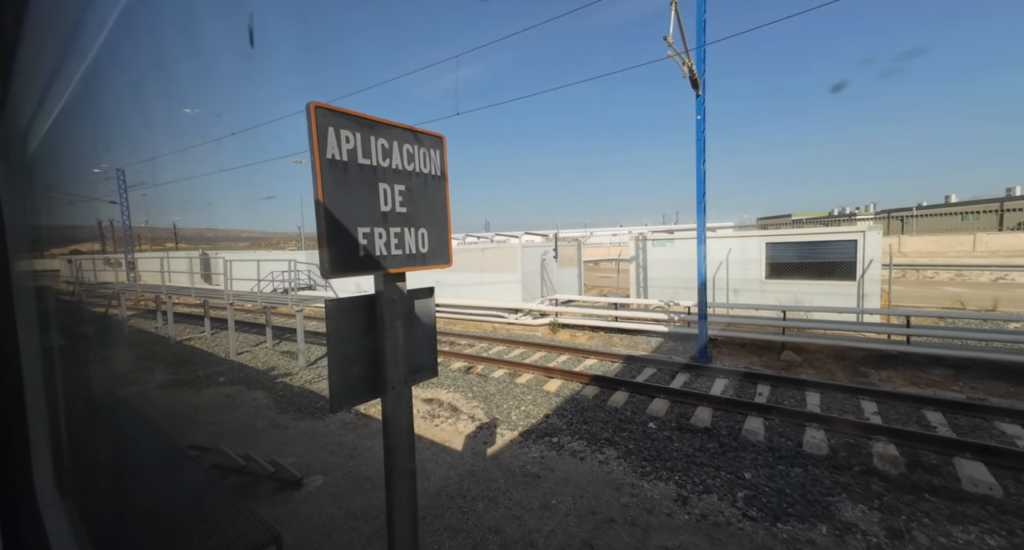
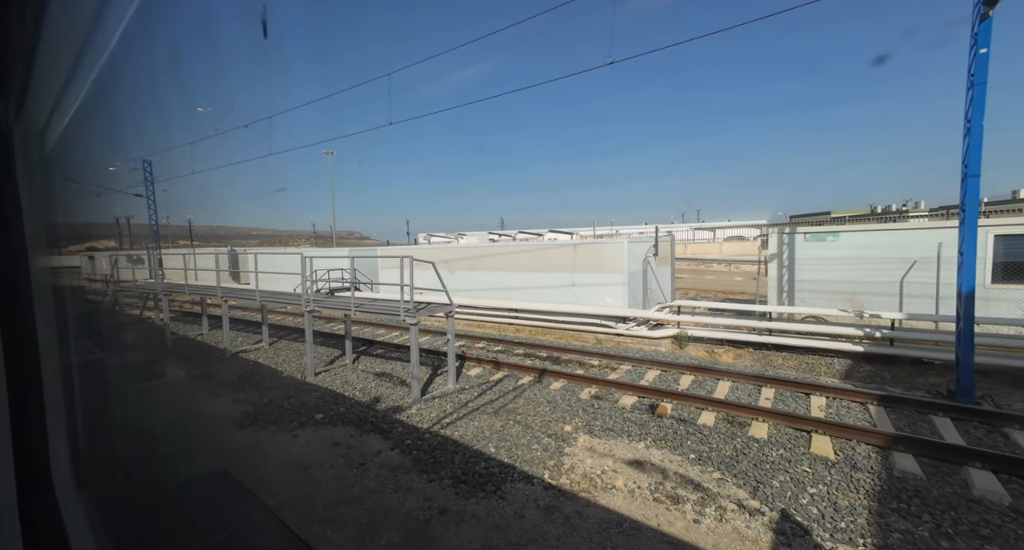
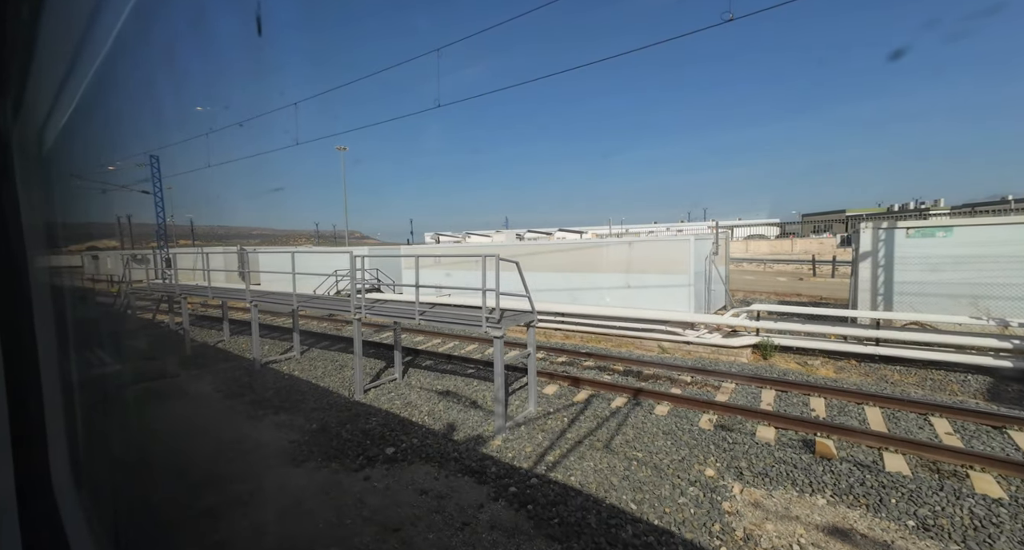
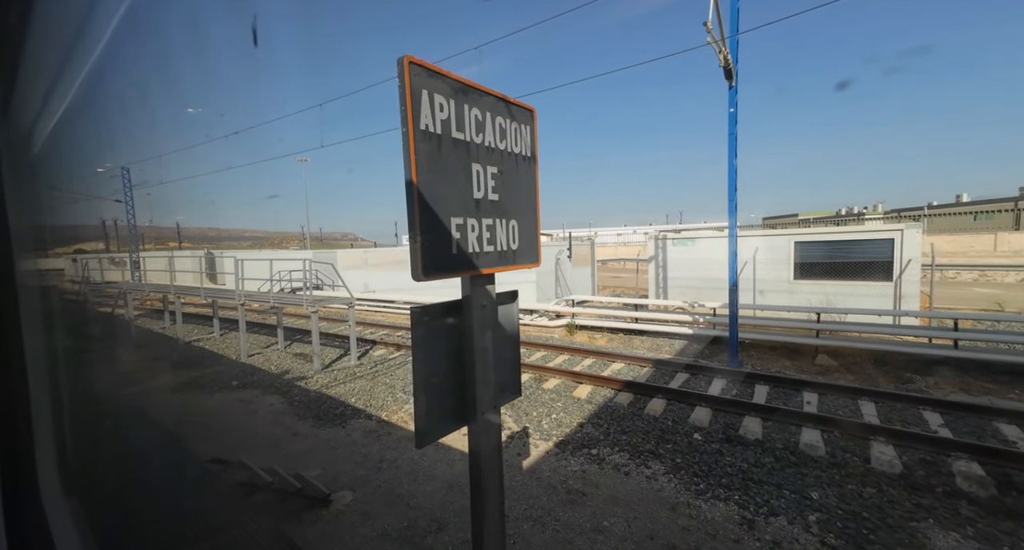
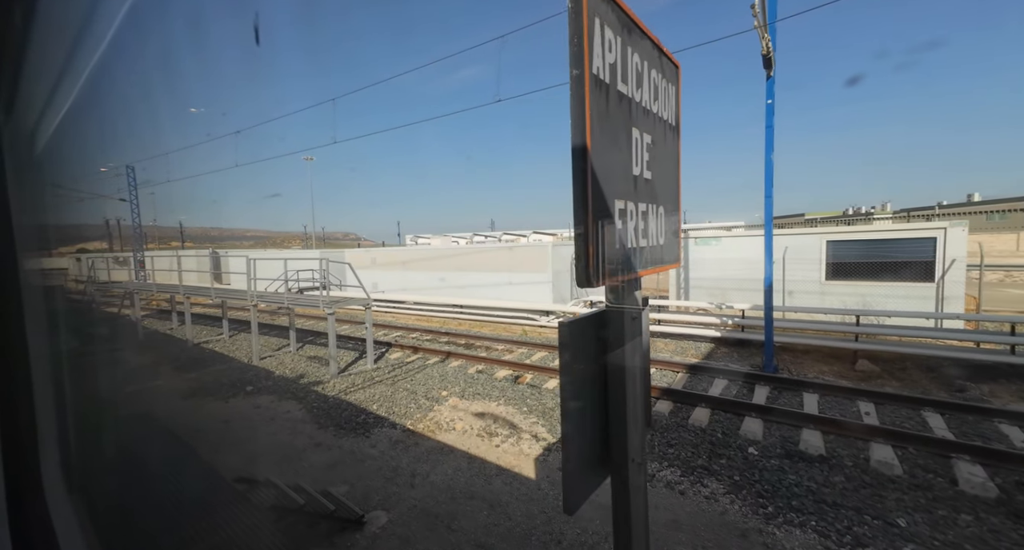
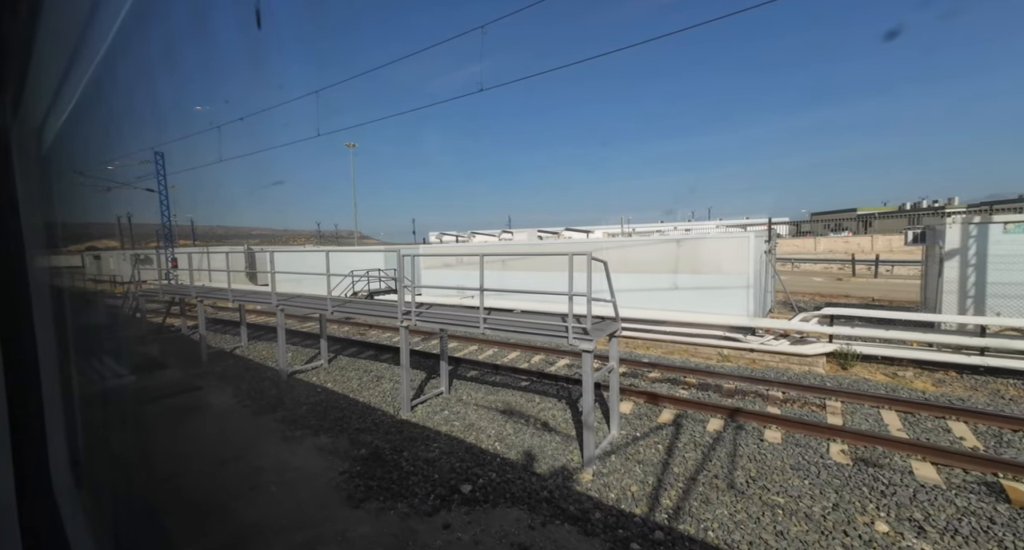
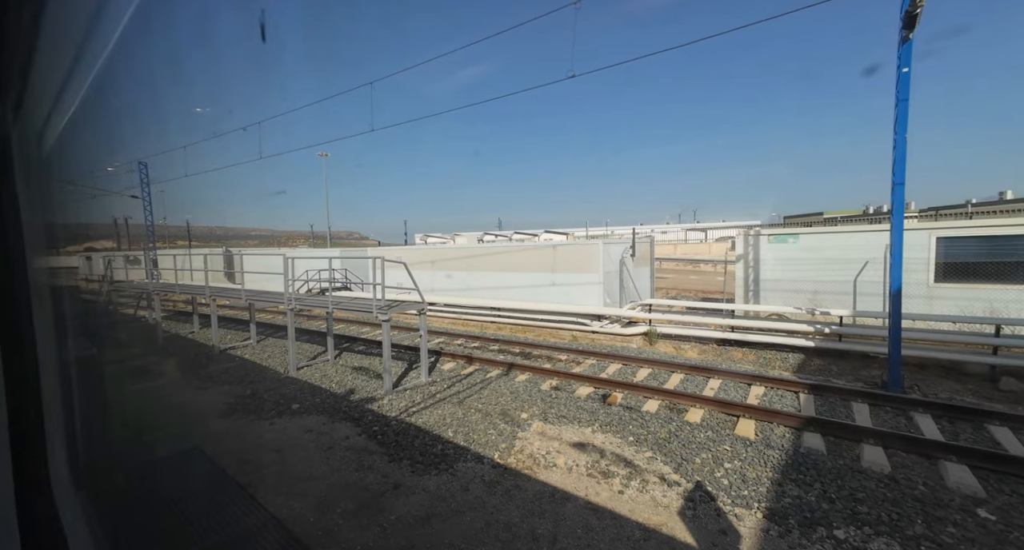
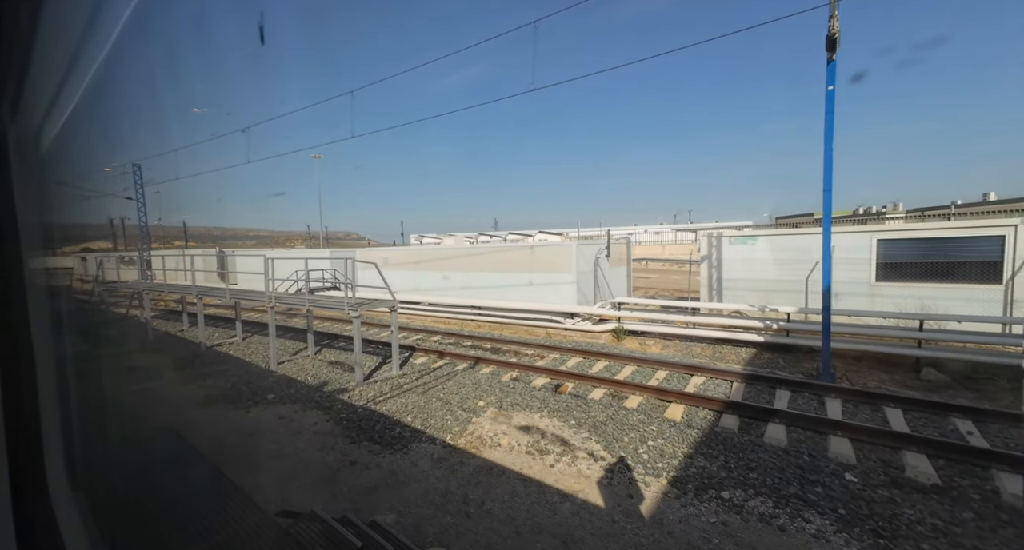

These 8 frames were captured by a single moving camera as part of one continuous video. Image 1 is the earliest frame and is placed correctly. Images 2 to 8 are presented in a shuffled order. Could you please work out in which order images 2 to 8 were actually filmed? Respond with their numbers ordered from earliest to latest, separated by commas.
4, 5, 8, 7, 2, 3, 6
